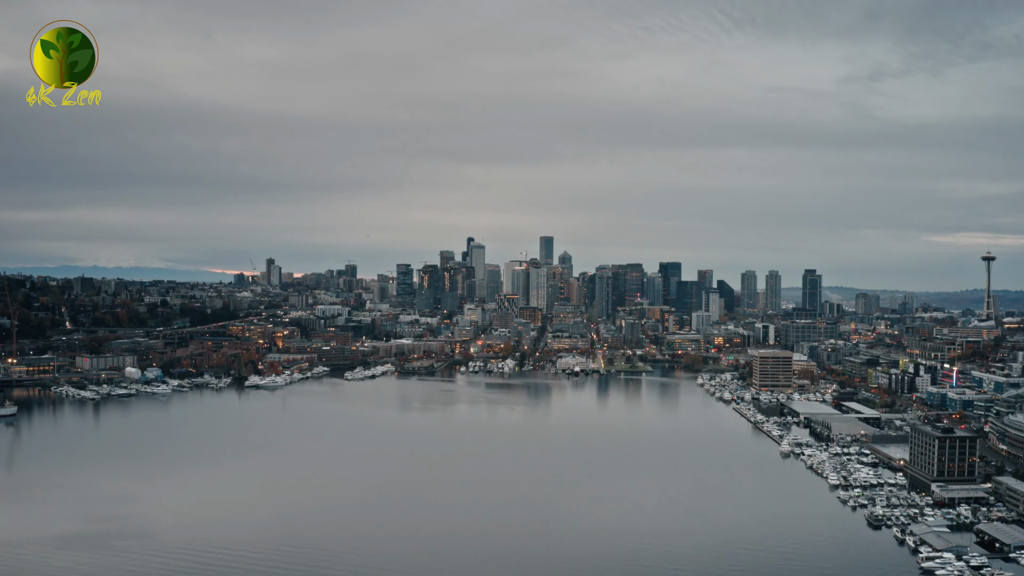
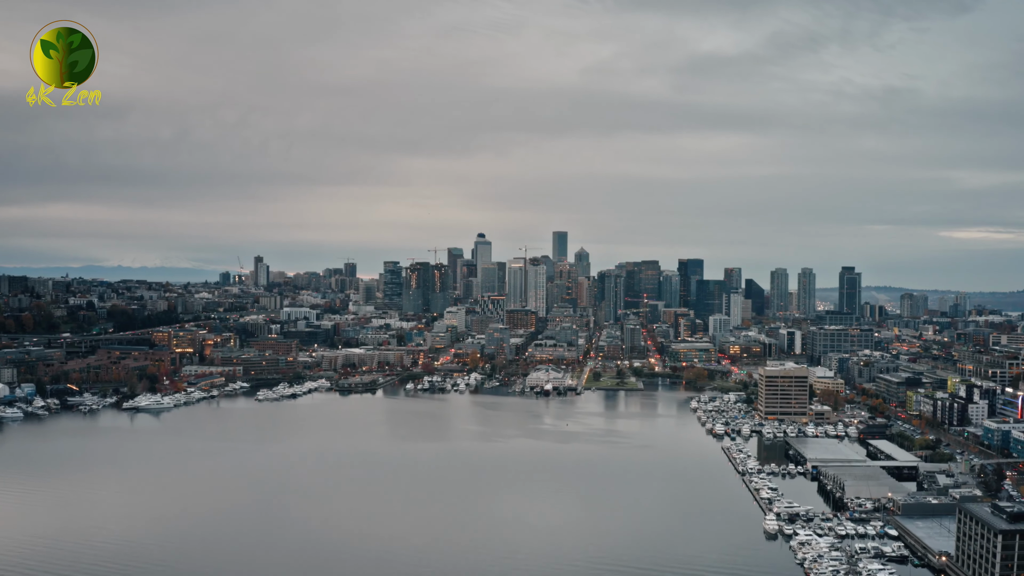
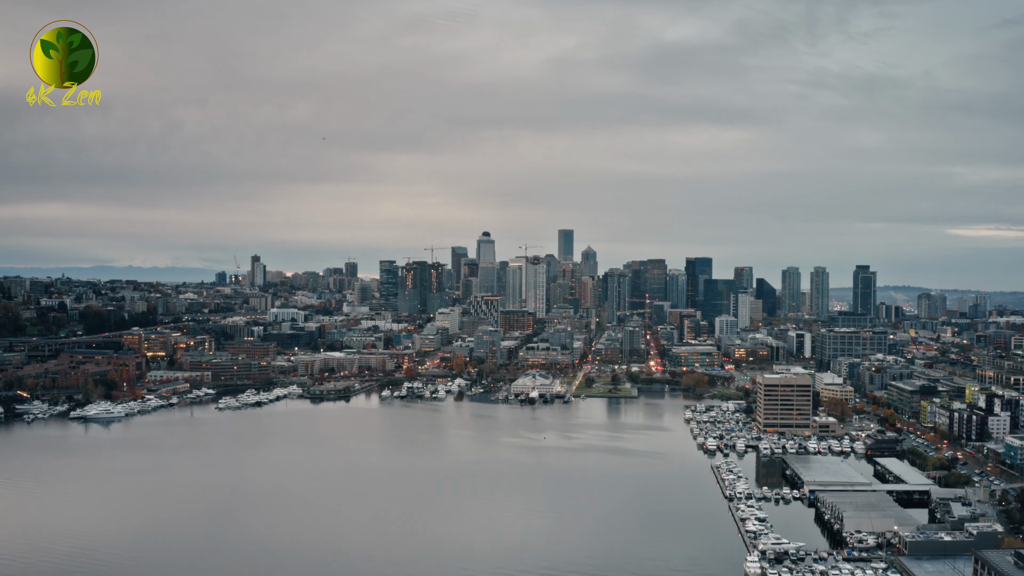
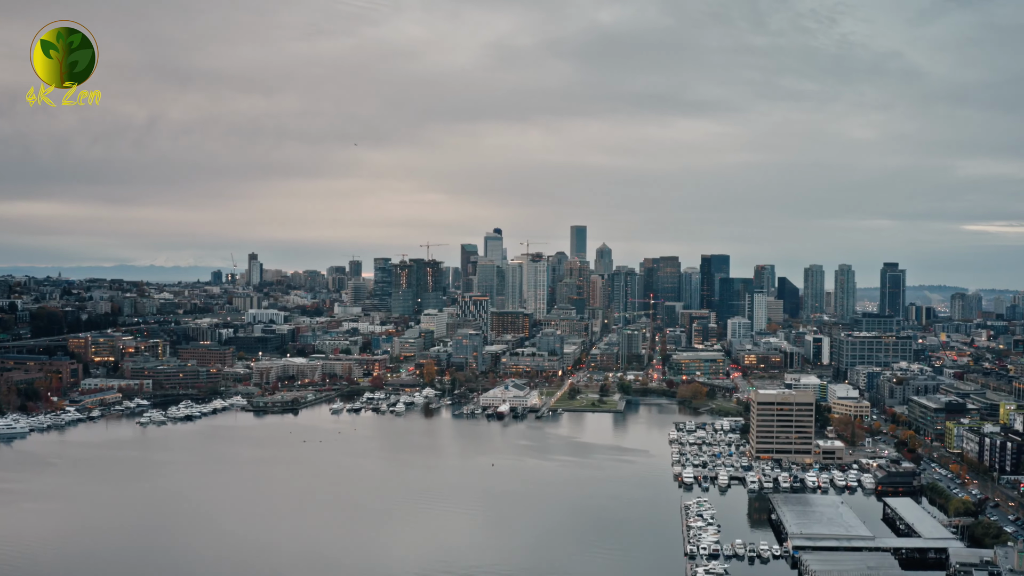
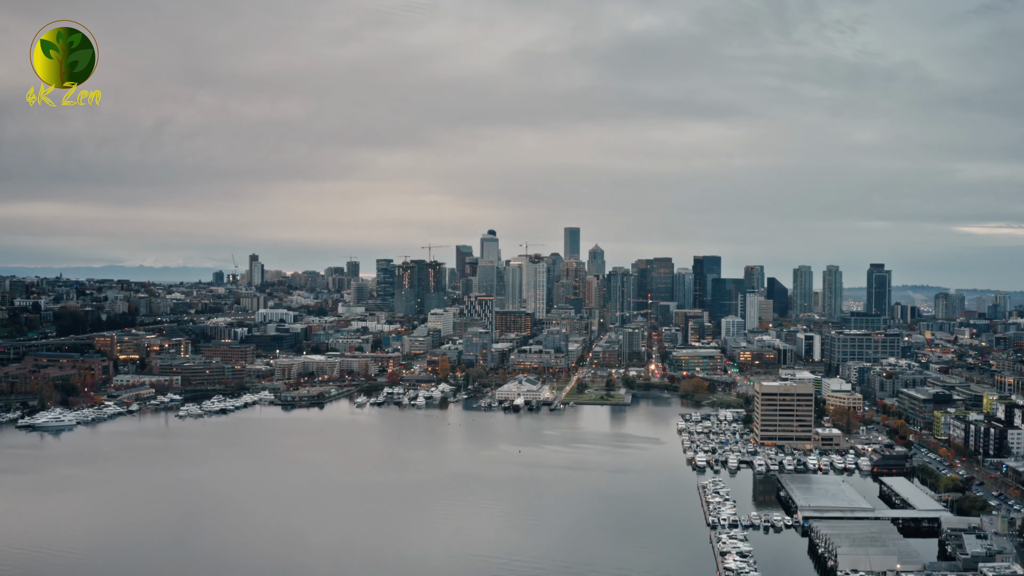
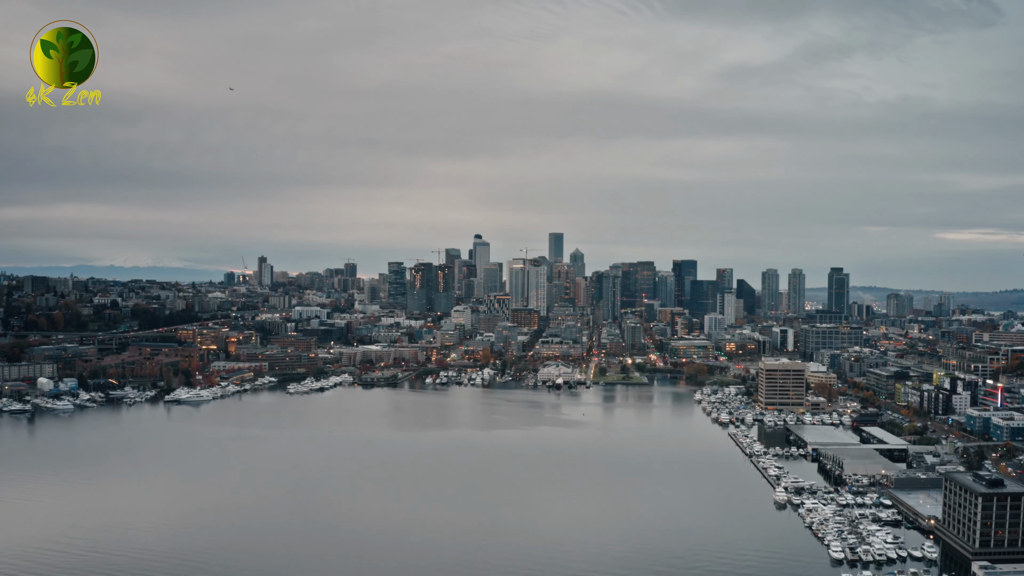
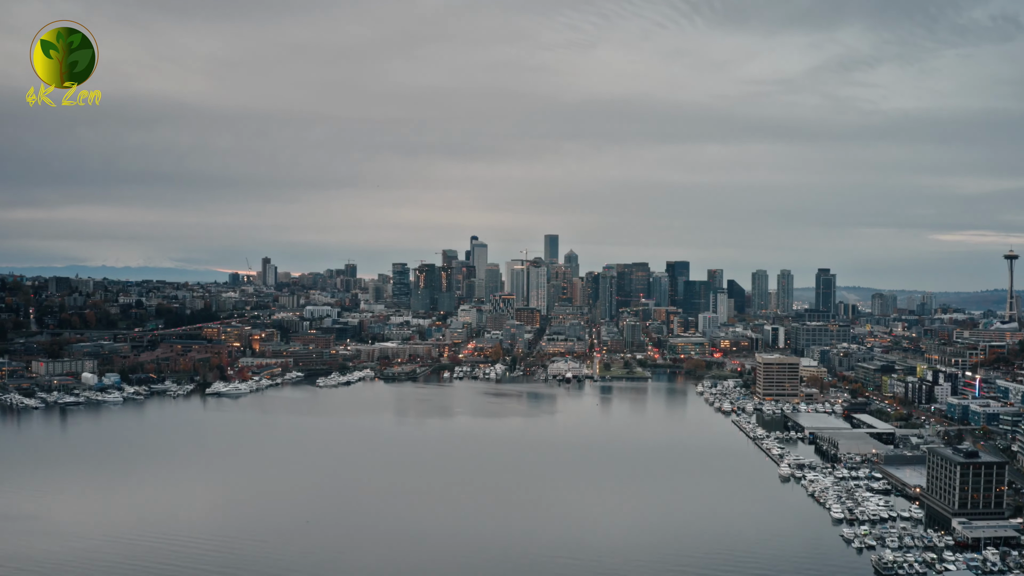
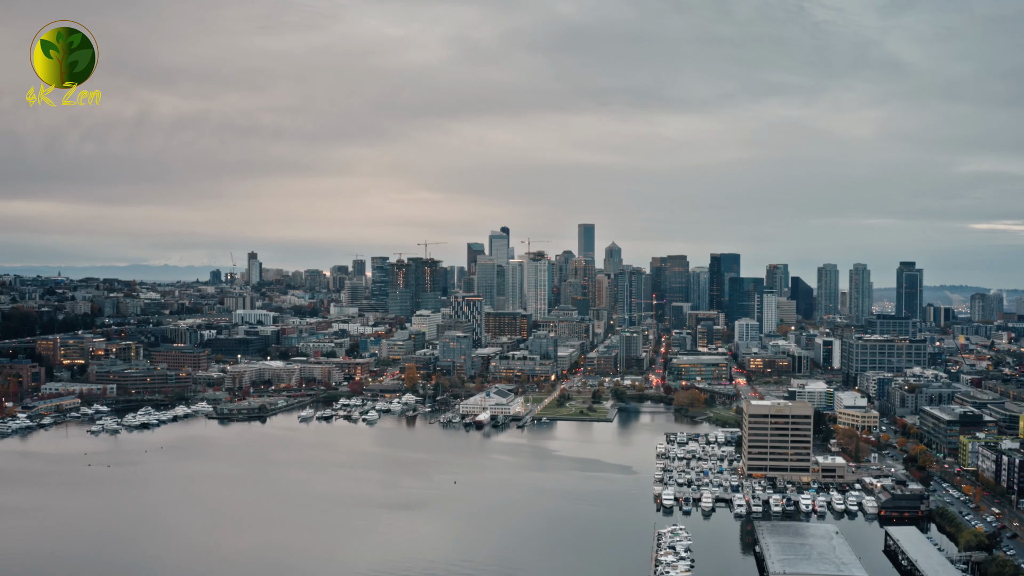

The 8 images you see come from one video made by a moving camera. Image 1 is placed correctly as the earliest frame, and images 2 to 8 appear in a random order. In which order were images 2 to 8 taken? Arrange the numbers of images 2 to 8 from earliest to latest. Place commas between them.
7, 6, 2, 3, 5, 4, 8
